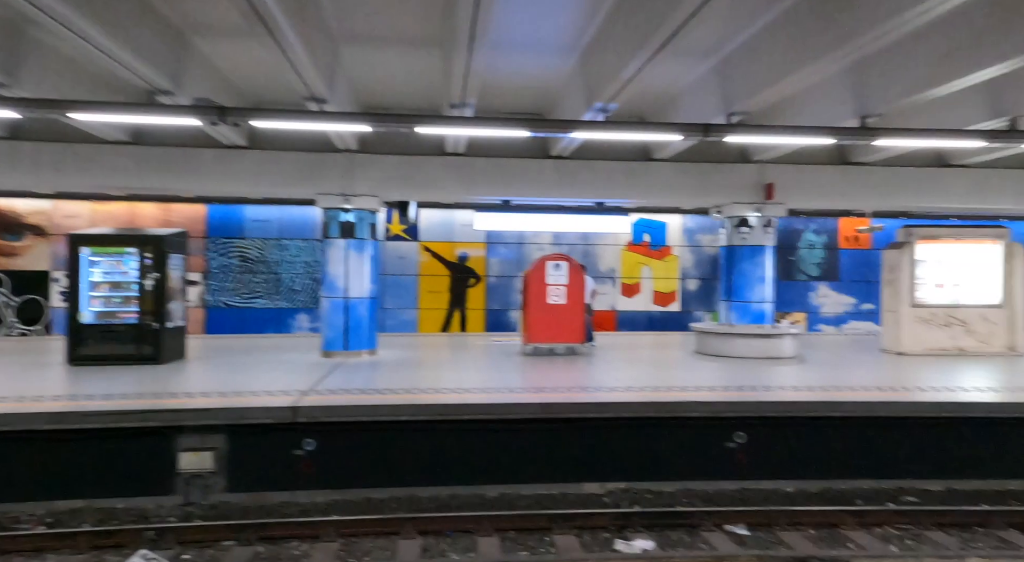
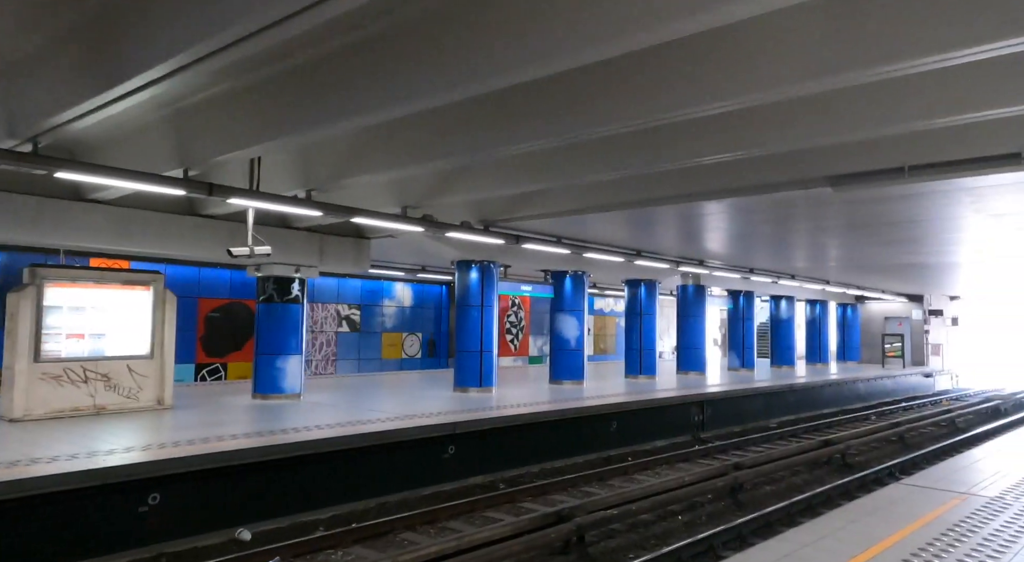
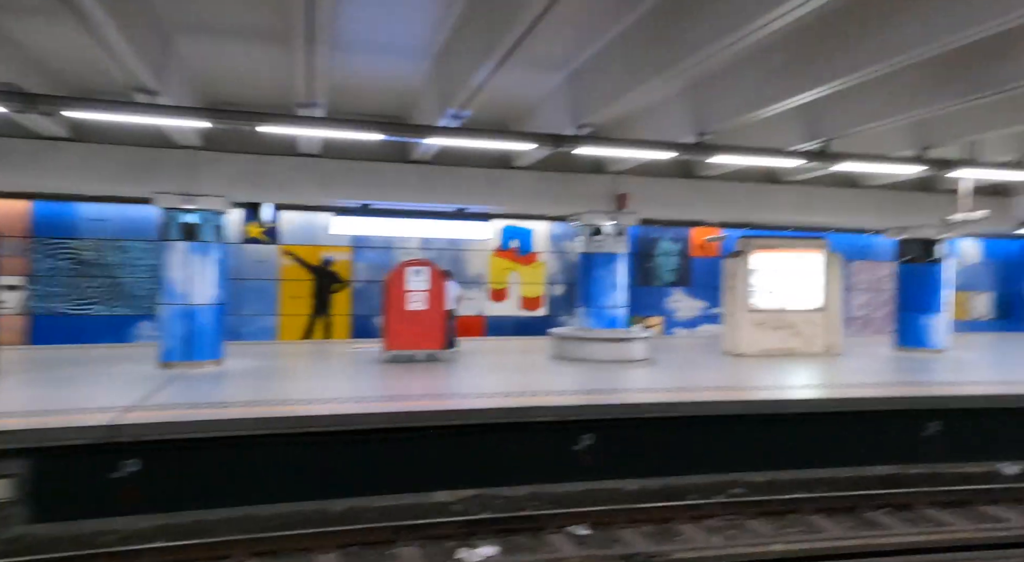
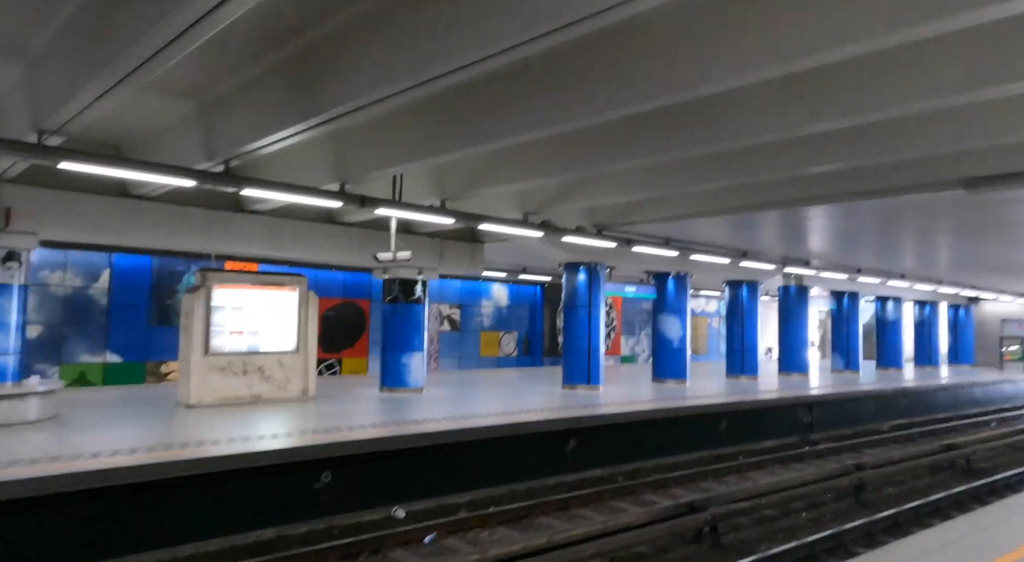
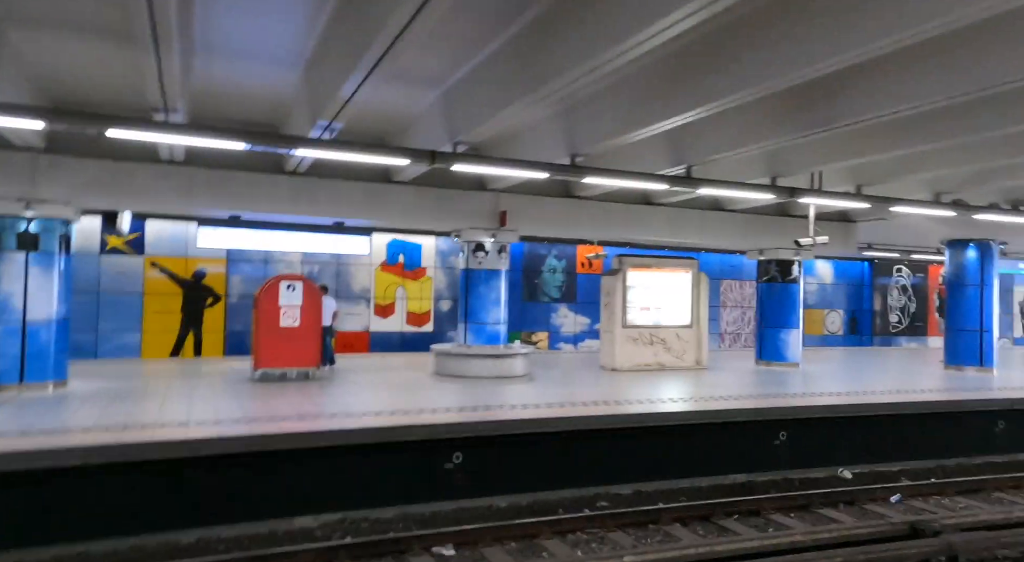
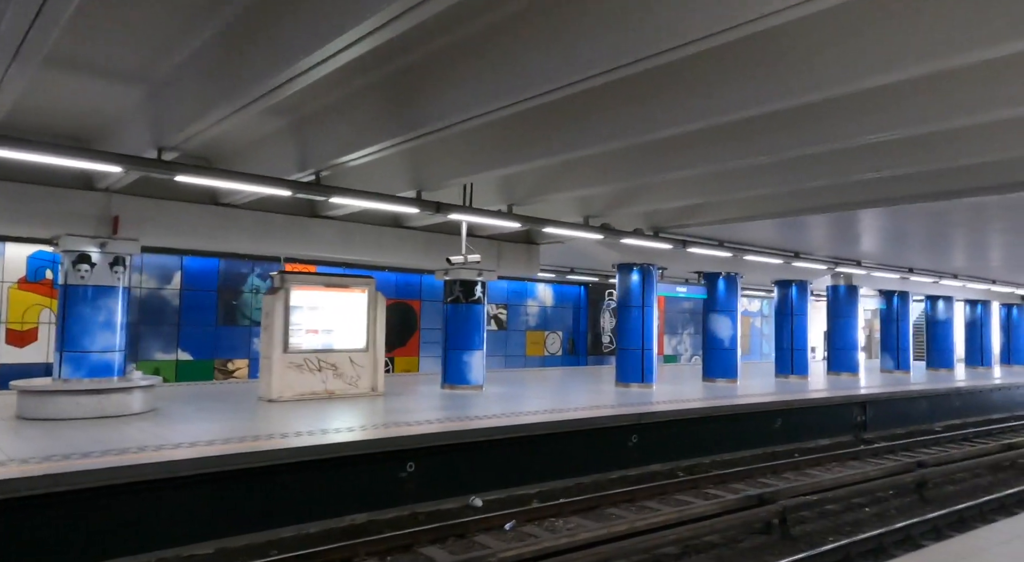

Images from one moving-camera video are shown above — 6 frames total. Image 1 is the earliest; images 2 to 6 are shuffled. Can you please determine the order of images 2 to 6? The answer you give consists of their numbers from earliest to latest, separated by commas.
3, 5, 6, 4, 2
